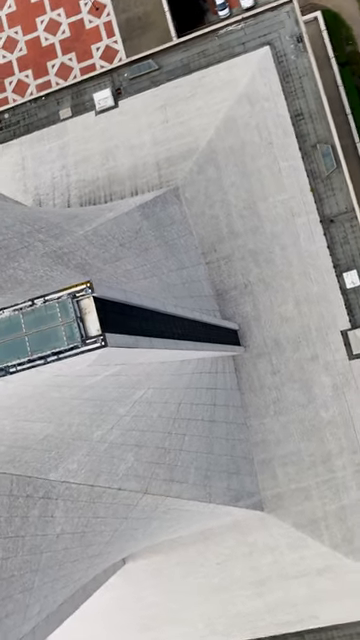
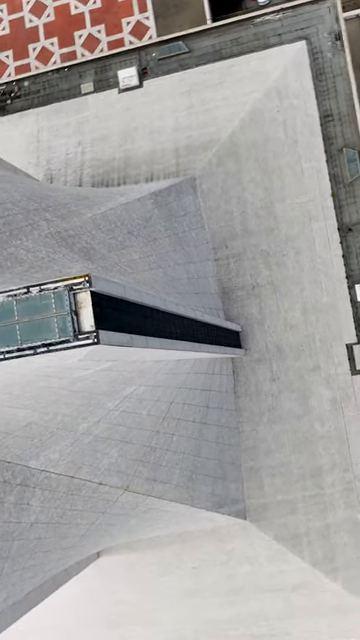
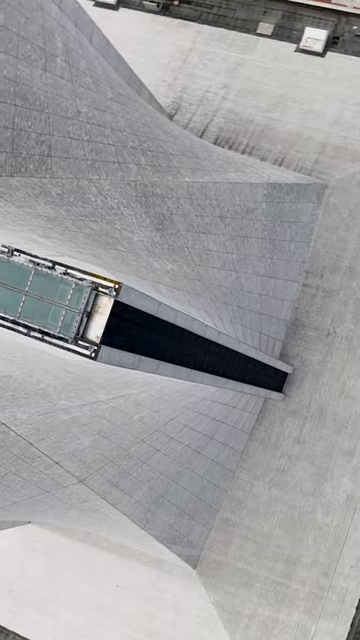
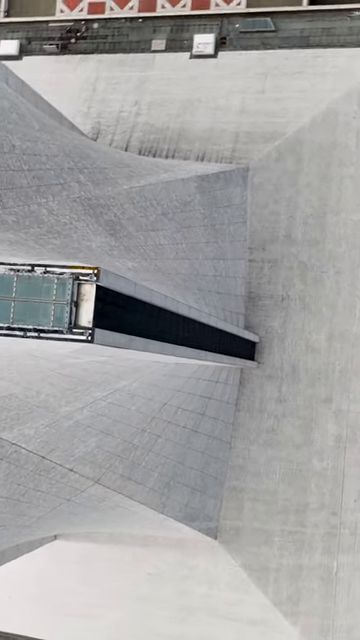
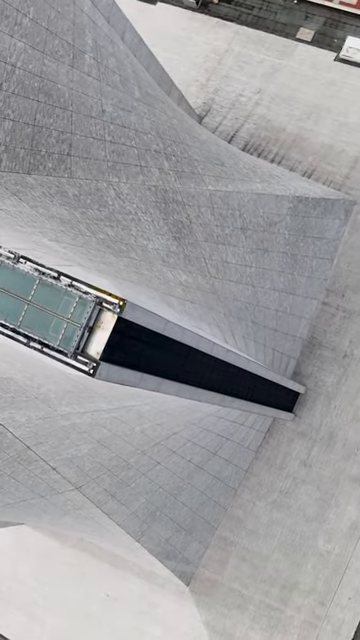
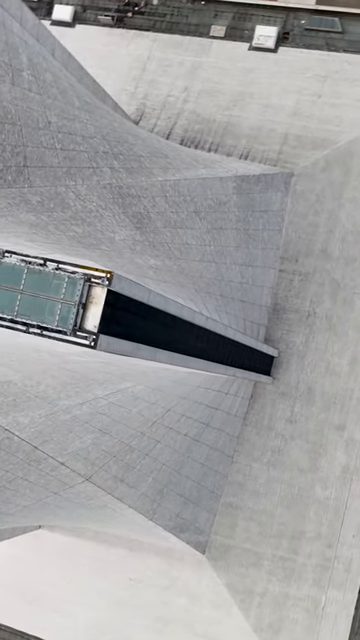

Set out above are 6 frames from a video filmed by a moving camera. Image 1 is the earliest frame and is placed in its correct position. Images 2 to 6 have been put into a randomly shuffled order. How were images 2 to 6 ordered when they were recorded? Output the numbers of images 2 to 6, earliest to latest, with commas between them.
2, 4, 6, 3, 5
